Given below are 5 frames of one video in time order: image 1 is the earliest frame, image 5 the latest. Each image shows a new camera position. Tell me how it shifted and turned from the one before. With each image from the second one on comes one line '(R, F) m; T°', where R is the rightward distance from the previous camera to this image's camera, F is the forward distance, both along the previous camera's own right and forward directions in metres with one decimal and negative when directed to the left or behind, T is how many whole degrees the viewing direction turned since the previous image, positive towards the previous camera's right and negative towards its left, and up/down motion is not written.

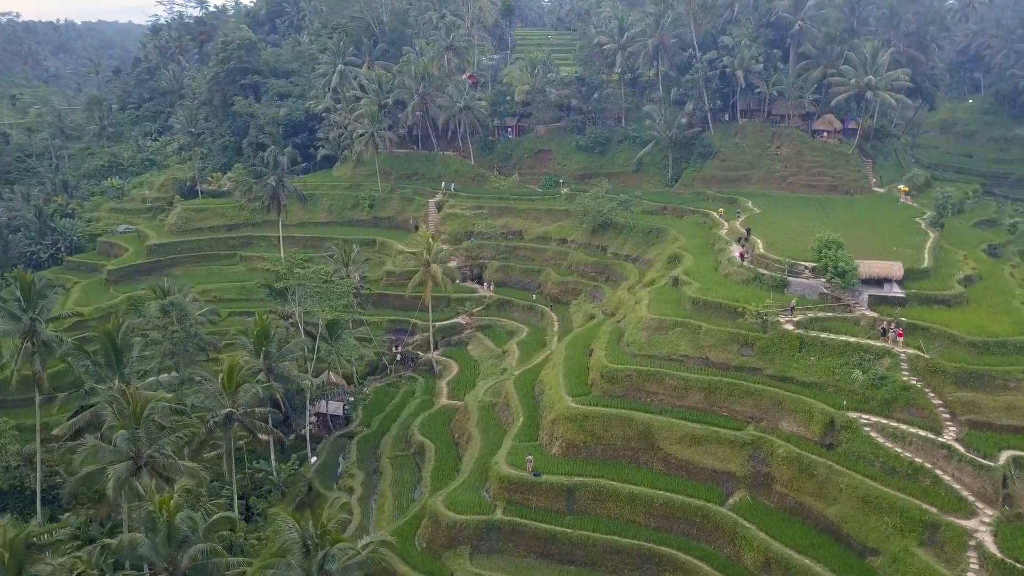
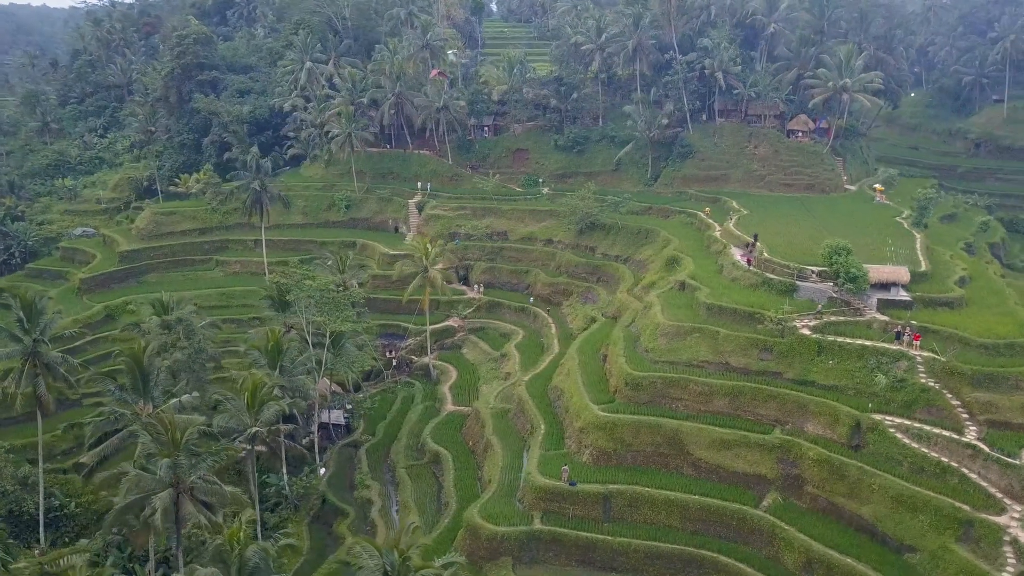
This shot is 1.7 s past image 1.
(-3.1, -0.1) m; +4°
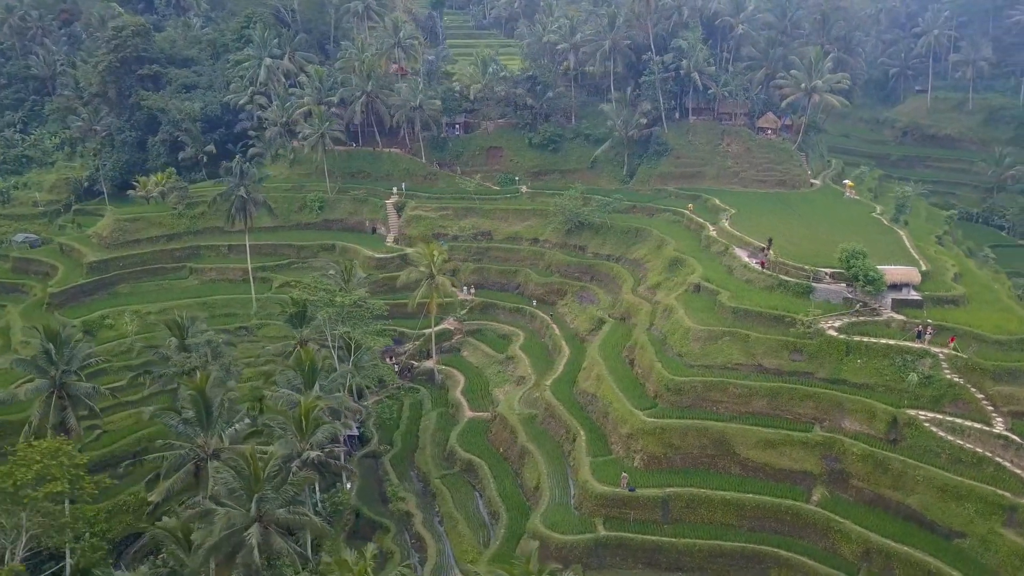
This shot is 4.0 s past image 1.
(-4.9, -0.3) m; +6°
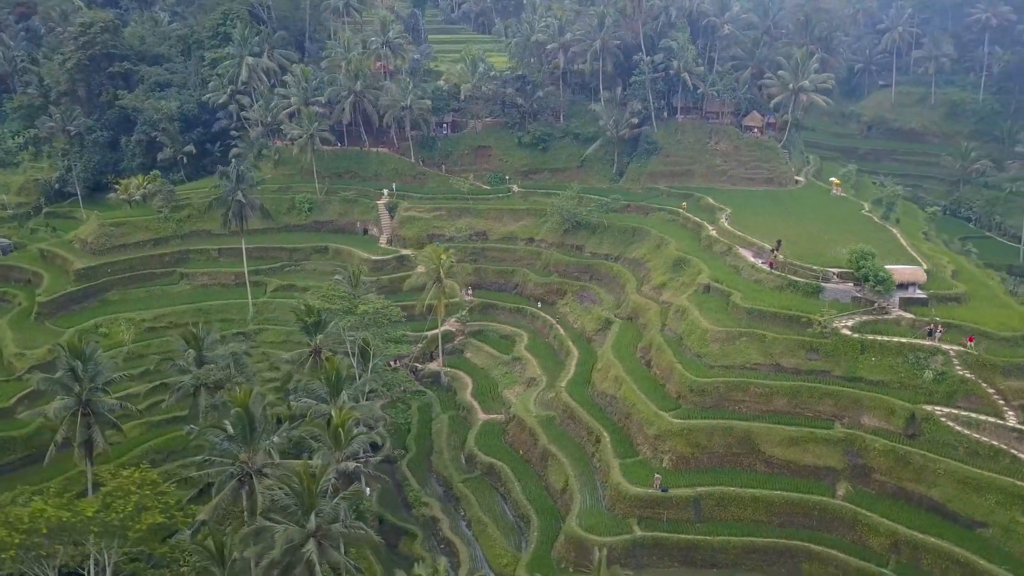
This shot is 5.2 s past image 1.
(-2.8, -0.3) m; +3°
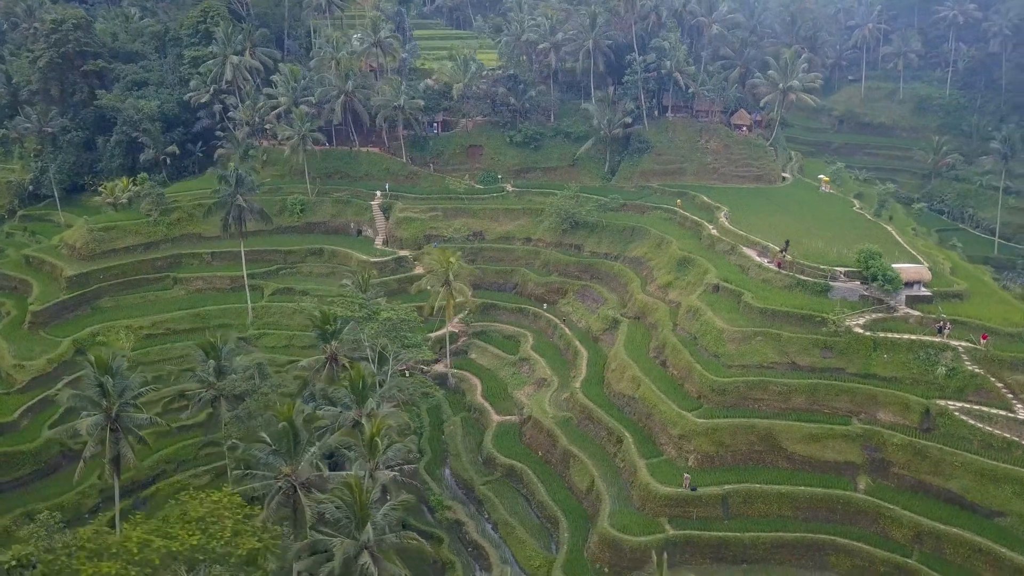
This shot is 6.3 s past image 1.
(-2.6, -0.3) m; +3°
